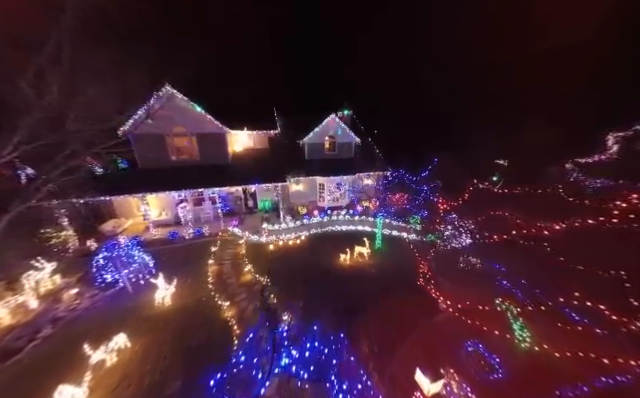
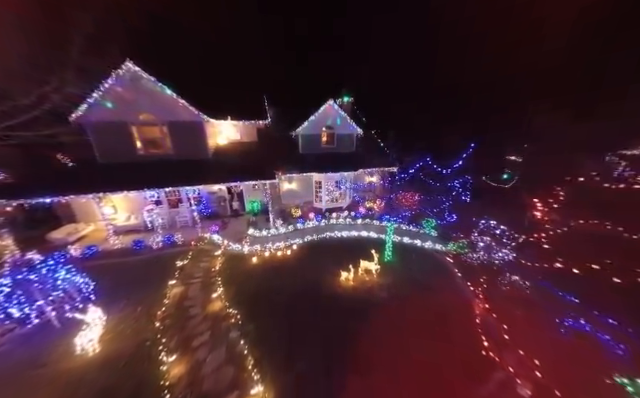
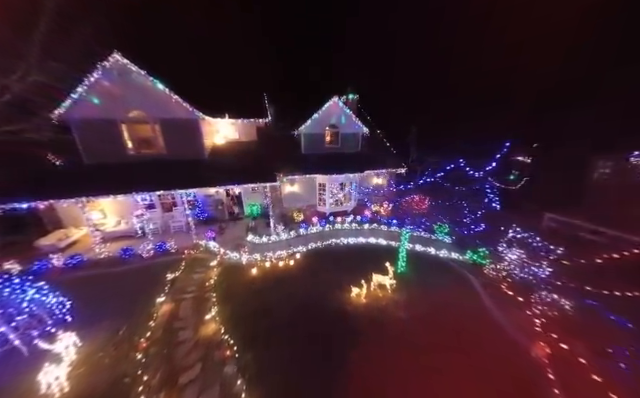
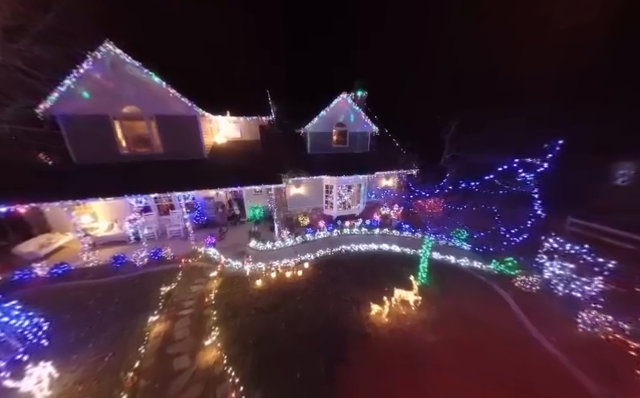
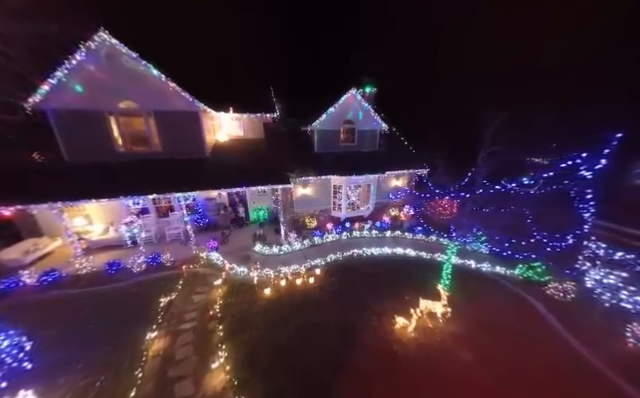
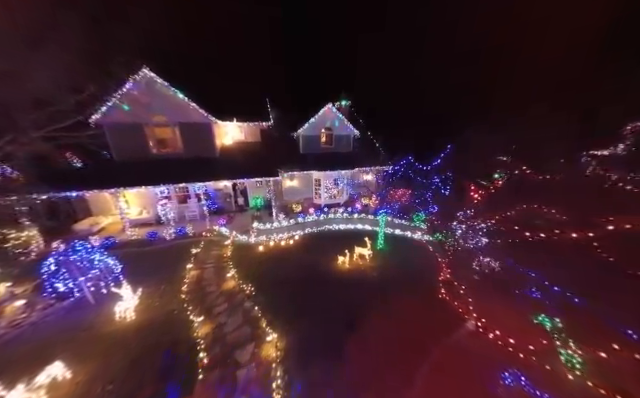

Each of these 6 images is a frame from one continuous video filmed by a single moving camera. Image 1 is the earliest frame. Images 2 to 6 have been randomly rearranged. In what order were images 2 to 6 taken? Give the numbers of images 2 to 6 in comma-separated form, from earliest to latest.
6, 2, 3, 4, 5
